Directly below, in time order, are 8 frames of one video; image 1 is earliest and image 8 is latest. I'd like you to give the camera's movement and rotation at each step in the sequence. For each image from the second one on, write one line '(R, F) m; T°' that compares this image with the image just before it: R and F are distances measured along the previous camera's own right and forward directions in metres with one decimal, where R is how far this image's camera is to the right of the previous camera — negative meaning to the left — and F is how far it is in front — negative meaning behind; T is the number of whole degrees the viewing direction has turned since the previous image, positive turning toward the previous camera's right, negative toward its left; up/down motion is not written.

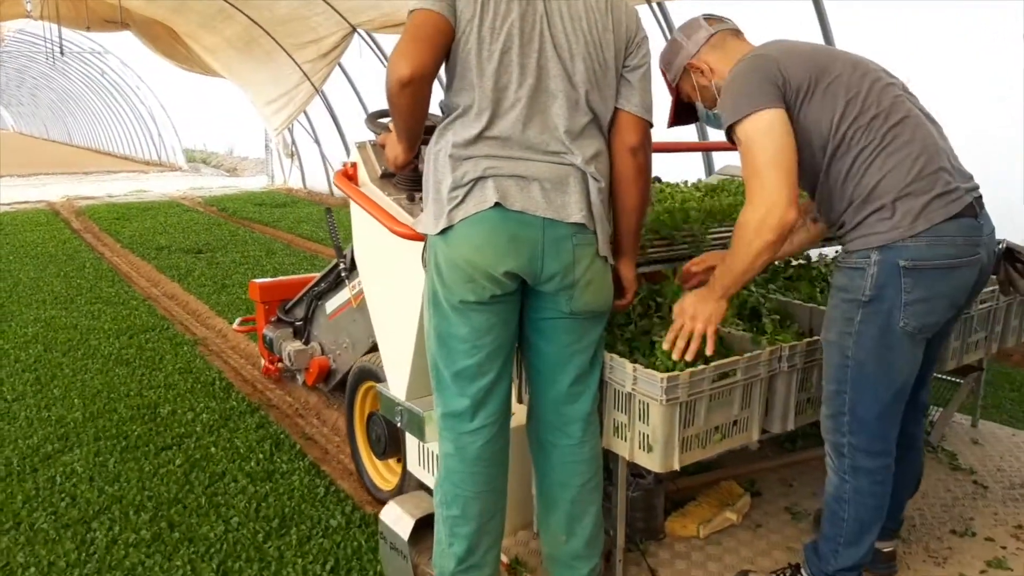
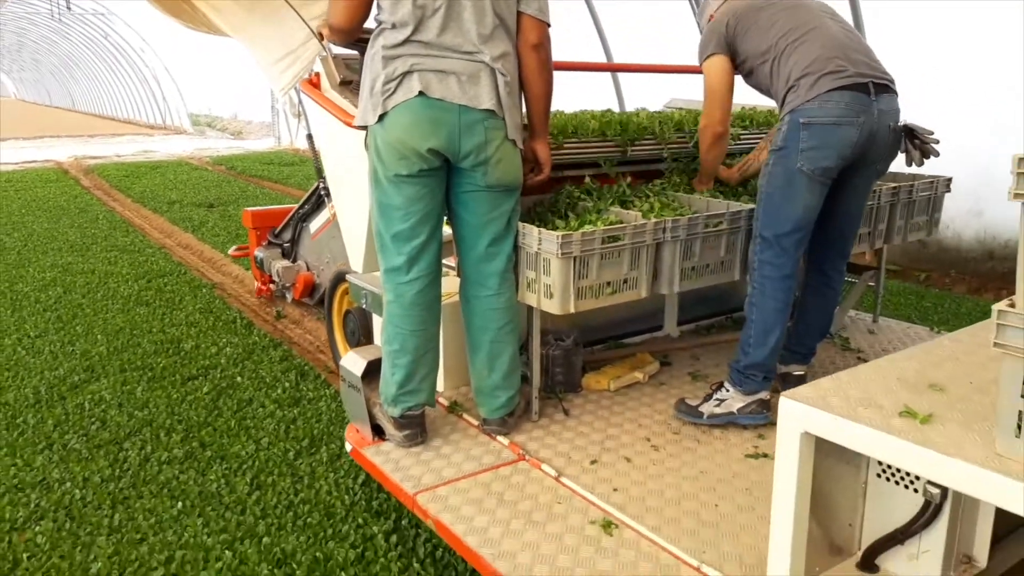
(+0.3, -0.6) m; -1°
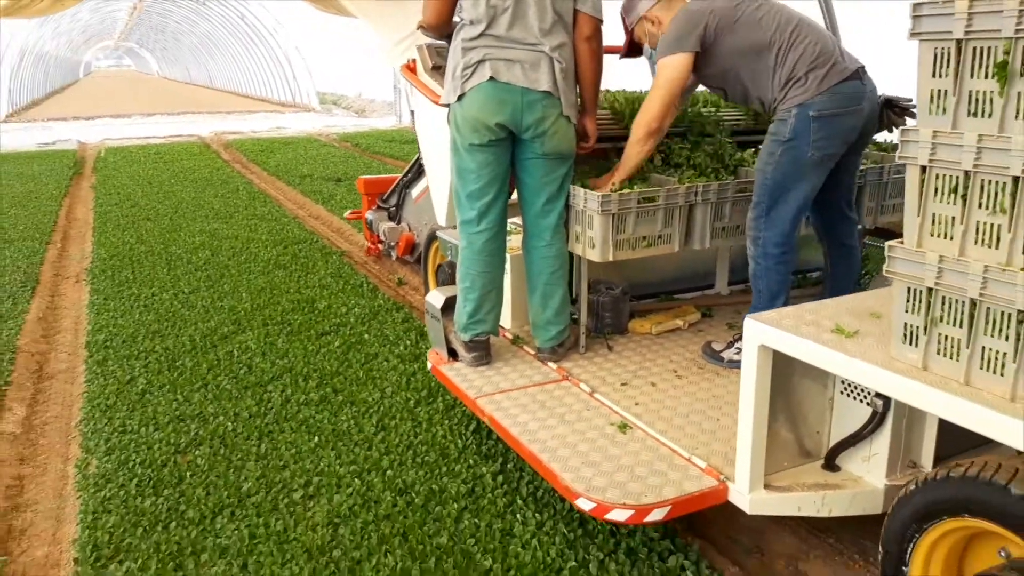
(+0.3, -0.7) m; -8°
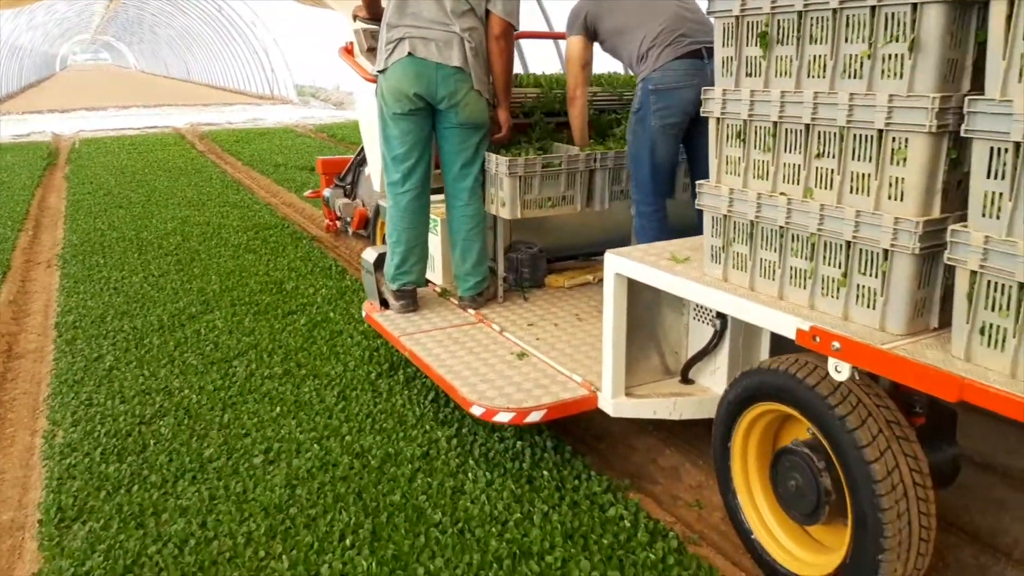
(+0.3, -0.6) m; +1°
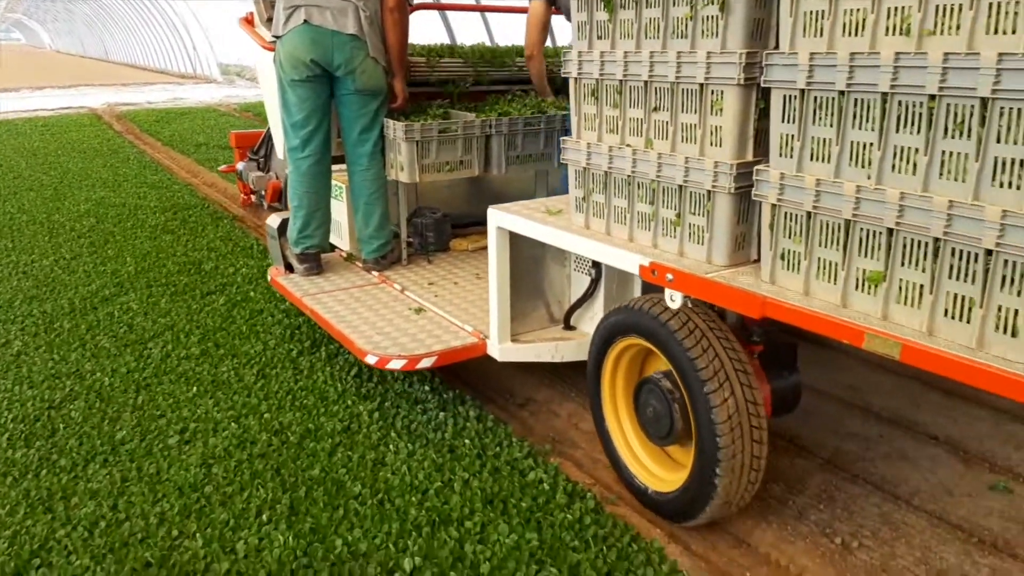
(+0.1, 0.0) m; +4°
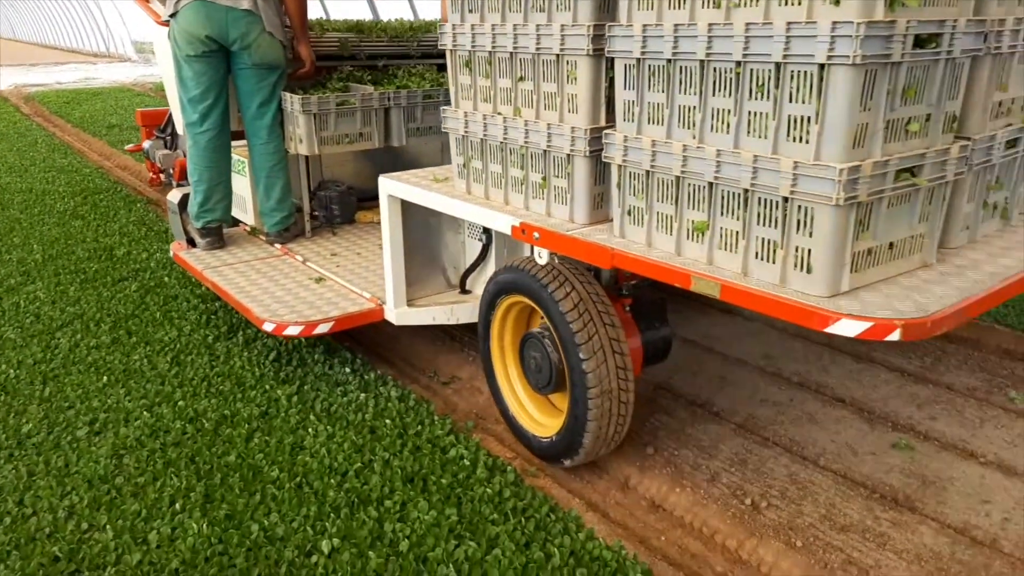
(+0.1, 0.0) m; +5°
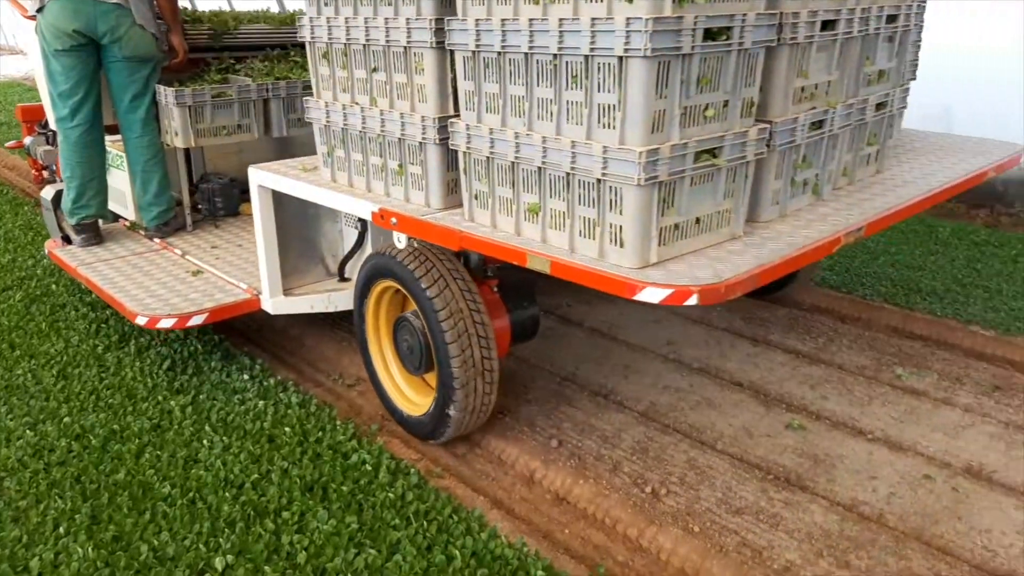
(+0.1, 0.0) m; +5°
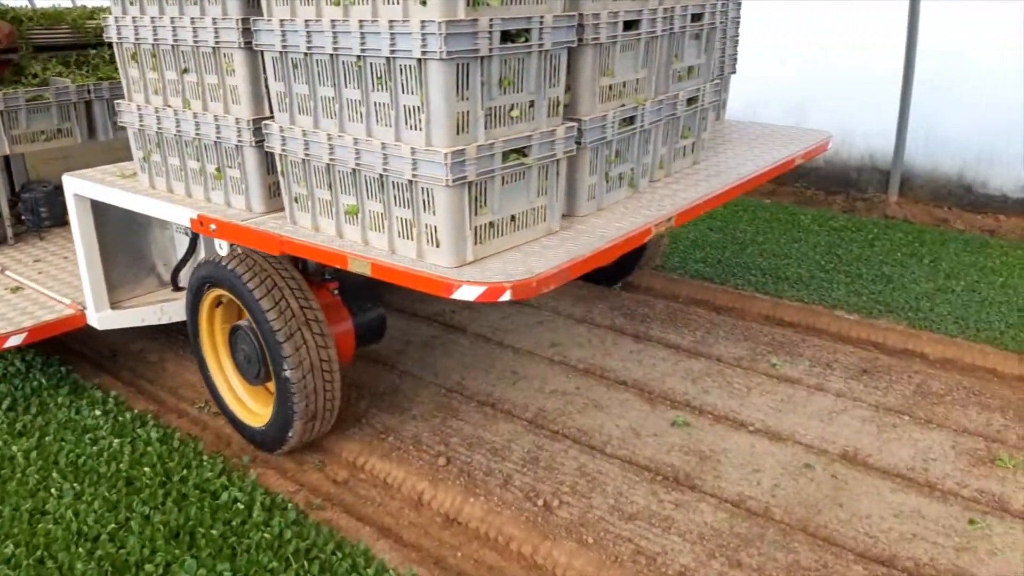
(0.0, +0.1) m; +8°
